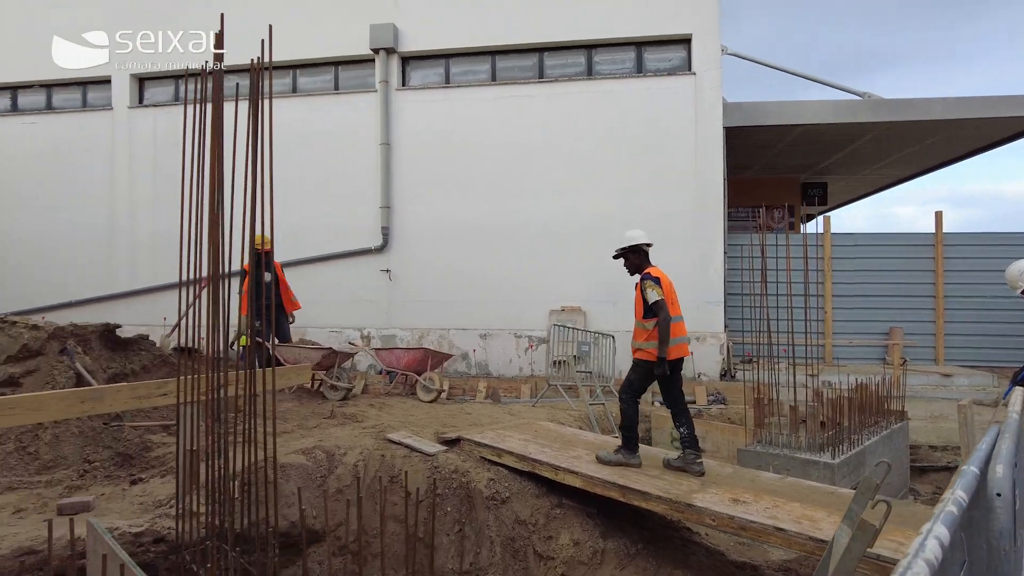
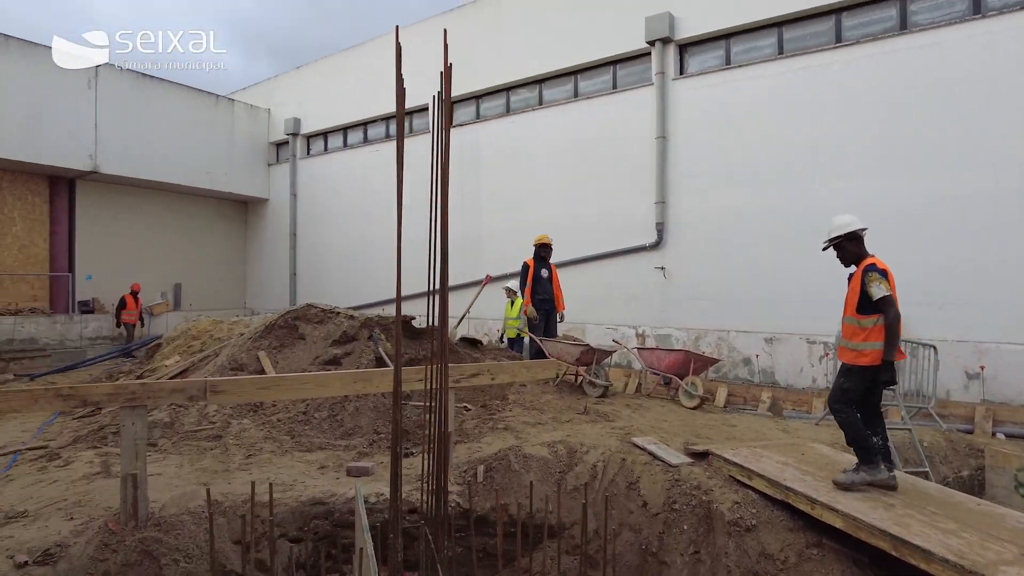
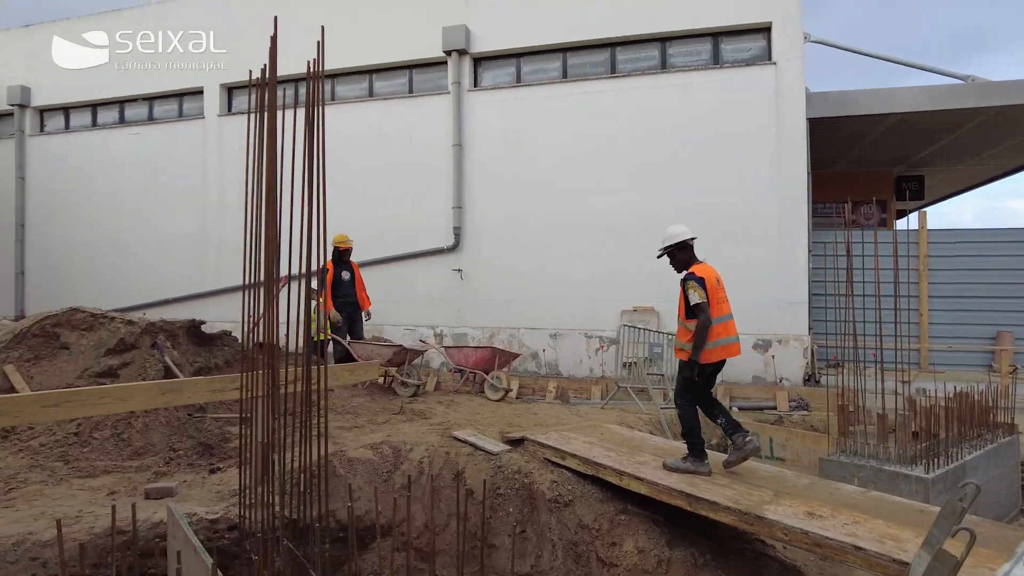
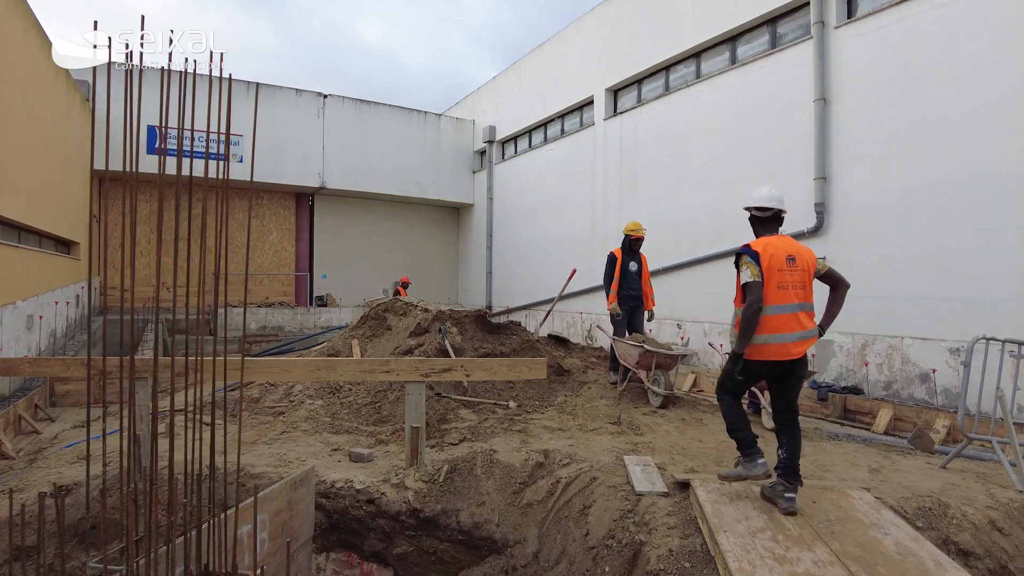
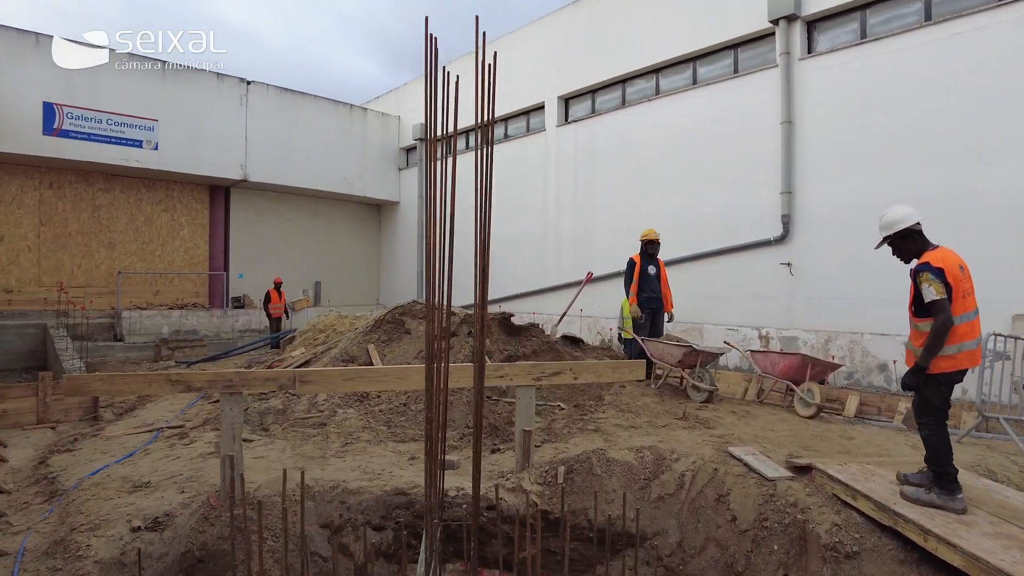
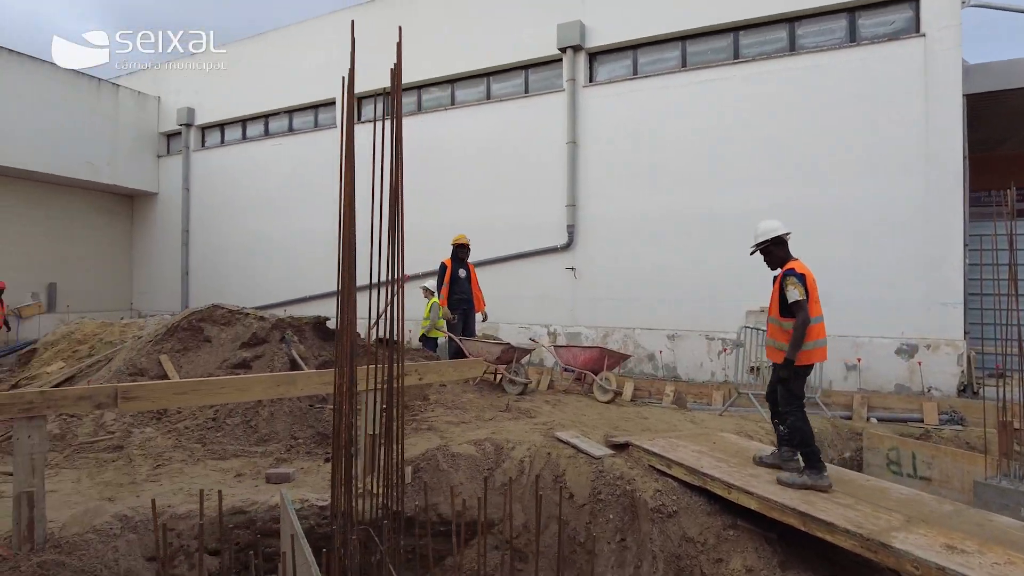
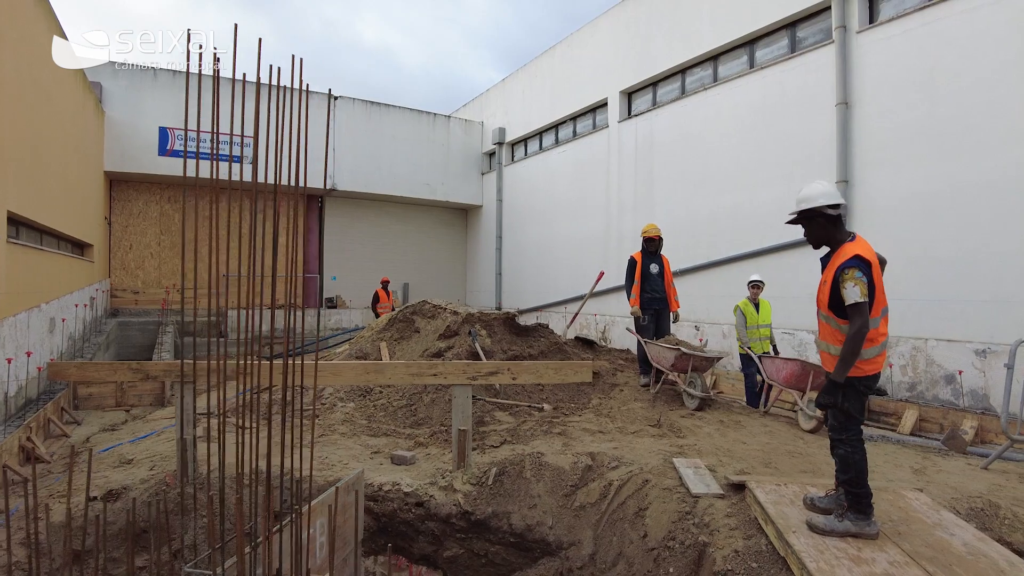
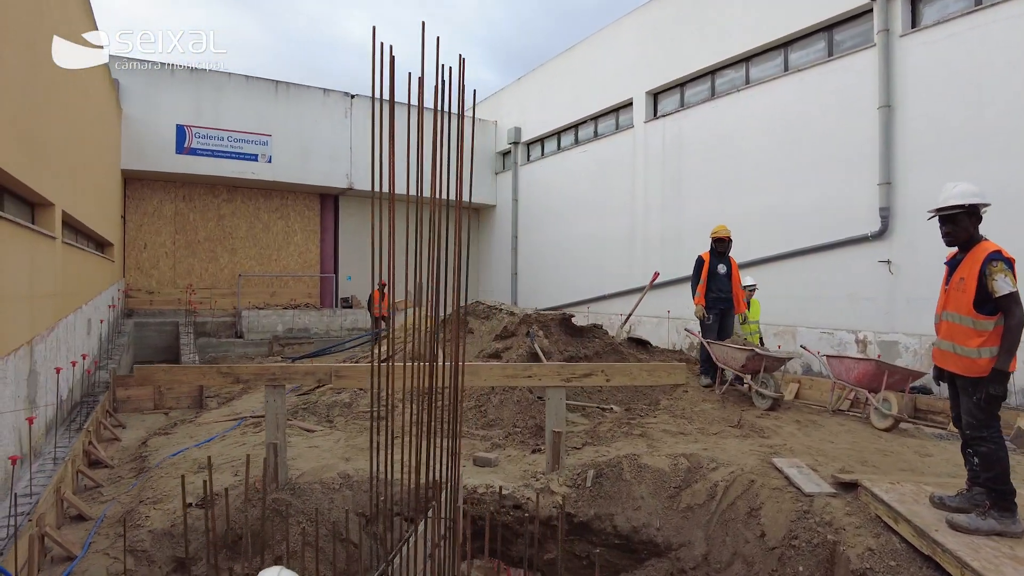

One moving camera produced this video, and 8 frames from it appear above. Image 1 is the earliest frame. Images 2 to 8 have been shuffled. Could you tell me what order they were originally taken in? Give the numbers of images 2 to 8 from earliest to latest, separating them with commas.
3, 6, 2, 5, 8, 7, 4
